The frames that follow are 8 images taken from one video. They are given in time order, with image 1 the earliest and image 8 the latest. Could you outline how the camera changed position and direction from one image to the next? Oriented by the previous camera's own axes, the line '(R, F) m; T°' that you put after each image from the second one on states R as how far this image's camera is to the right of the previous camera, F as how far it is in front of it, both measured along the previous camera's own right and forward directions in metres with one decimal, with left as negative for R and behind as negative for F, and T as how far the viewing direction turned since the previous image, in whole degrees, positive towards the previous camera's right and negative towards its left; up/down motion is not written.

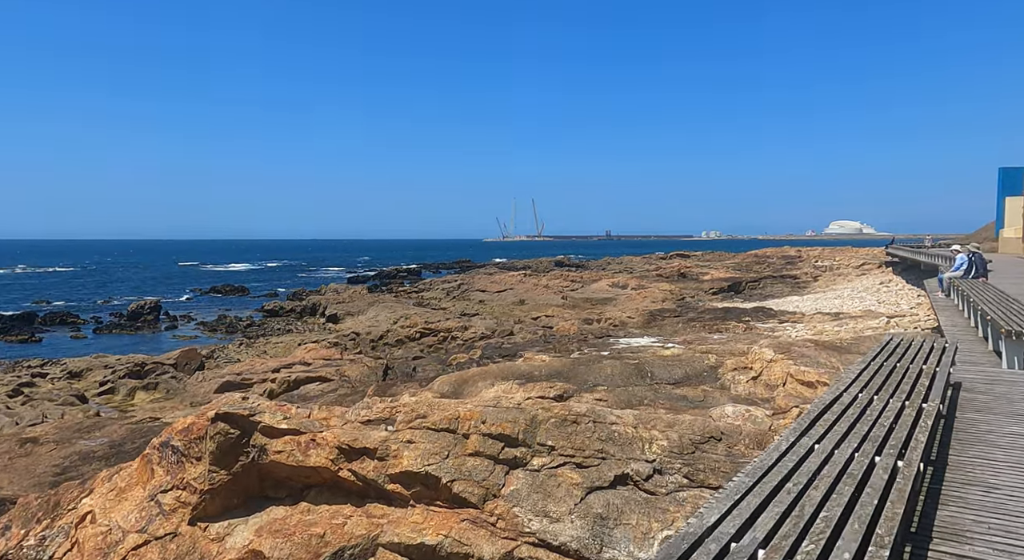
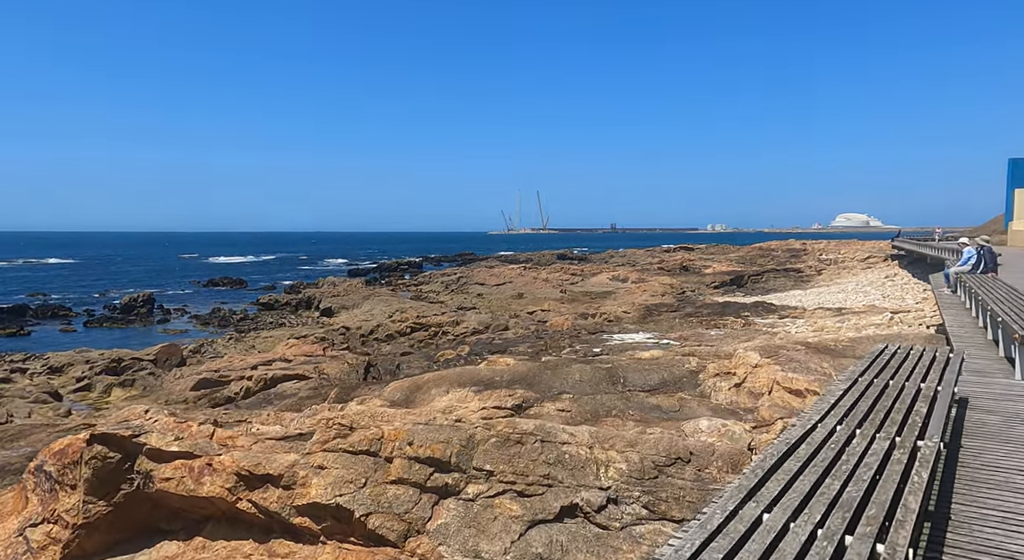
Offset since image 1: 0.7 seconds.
(+0.4, +0.6) m; 0°
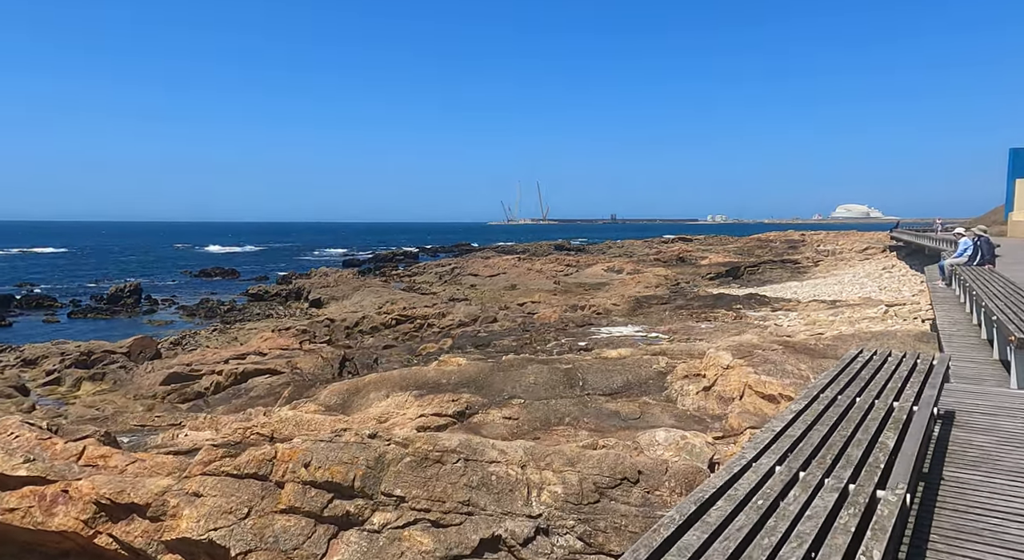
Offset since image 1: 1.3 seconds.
(+0.4, +0.6) m; 0°
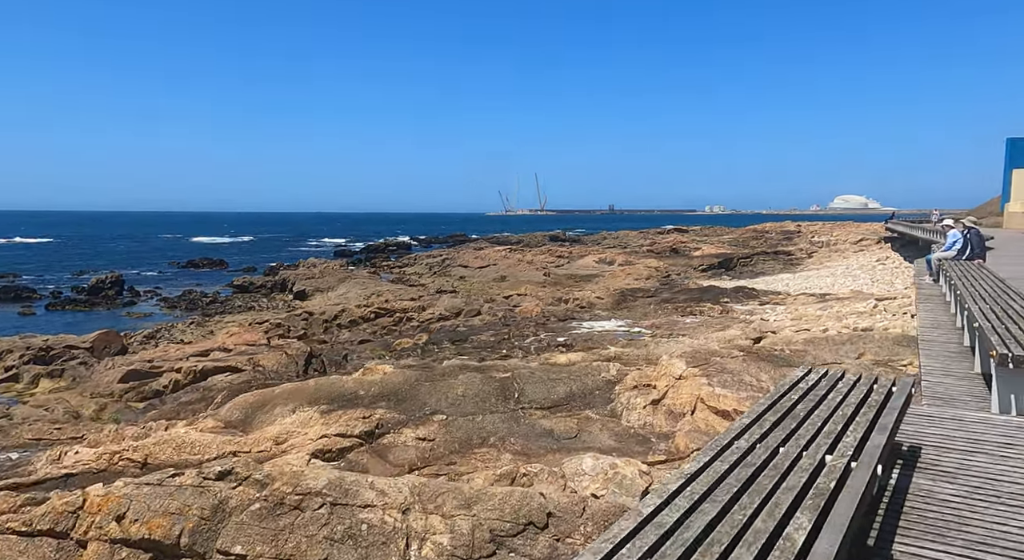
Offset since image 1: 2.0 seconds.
(+0.5, +0.7) m; 0°
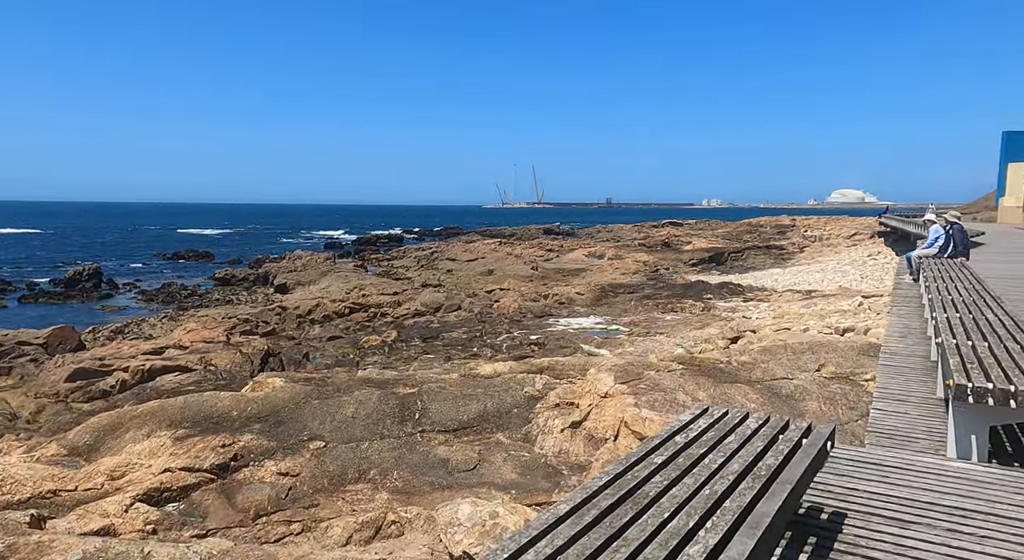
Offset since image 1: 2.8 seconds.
(+0.6, +0.7) m; 0°
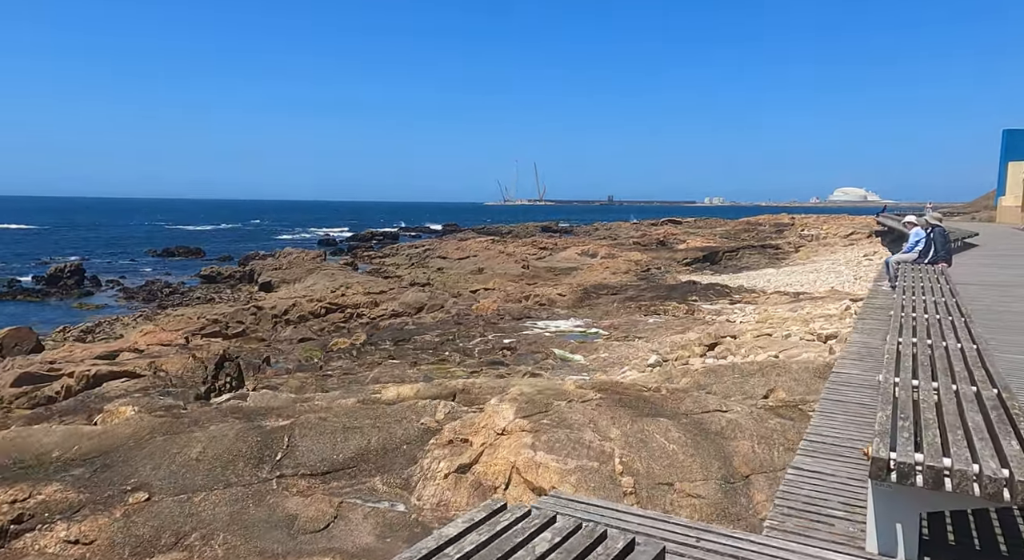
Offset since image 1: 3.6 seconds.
(+0.7, +0.7) m; 0°
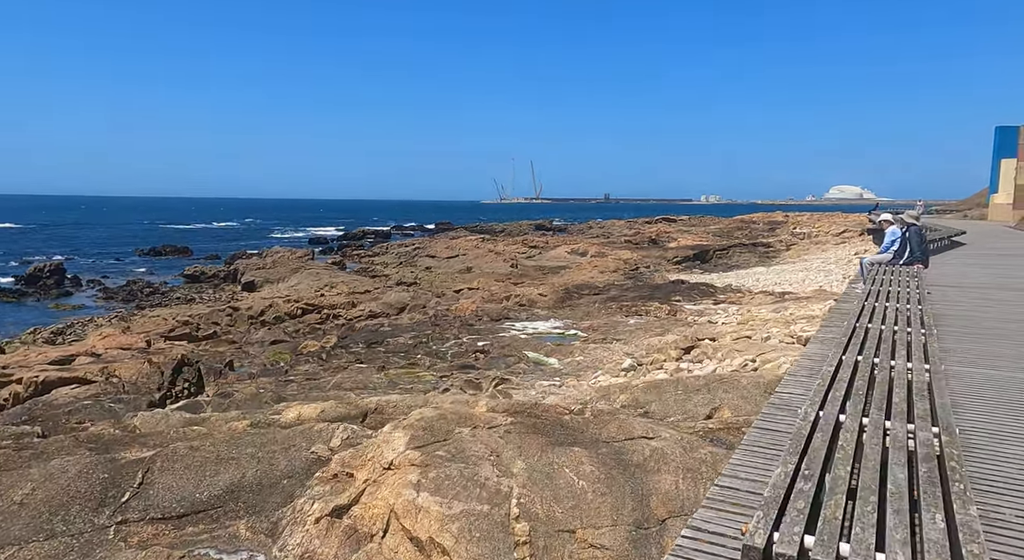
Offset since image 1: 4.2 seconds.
(+0.5, +0.5) m; 0°
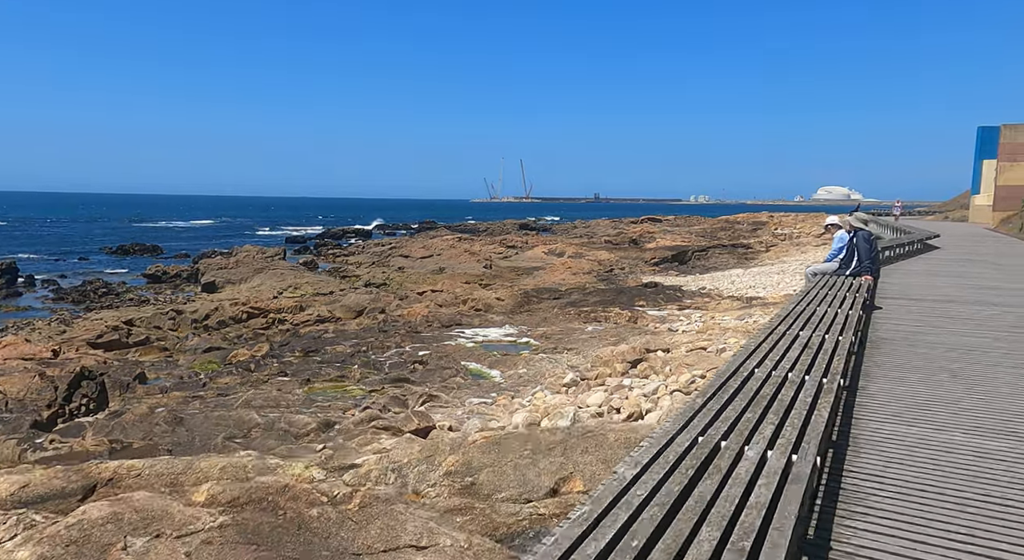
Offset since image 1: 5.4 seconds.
(+1.0, +1.1) m; +1°
